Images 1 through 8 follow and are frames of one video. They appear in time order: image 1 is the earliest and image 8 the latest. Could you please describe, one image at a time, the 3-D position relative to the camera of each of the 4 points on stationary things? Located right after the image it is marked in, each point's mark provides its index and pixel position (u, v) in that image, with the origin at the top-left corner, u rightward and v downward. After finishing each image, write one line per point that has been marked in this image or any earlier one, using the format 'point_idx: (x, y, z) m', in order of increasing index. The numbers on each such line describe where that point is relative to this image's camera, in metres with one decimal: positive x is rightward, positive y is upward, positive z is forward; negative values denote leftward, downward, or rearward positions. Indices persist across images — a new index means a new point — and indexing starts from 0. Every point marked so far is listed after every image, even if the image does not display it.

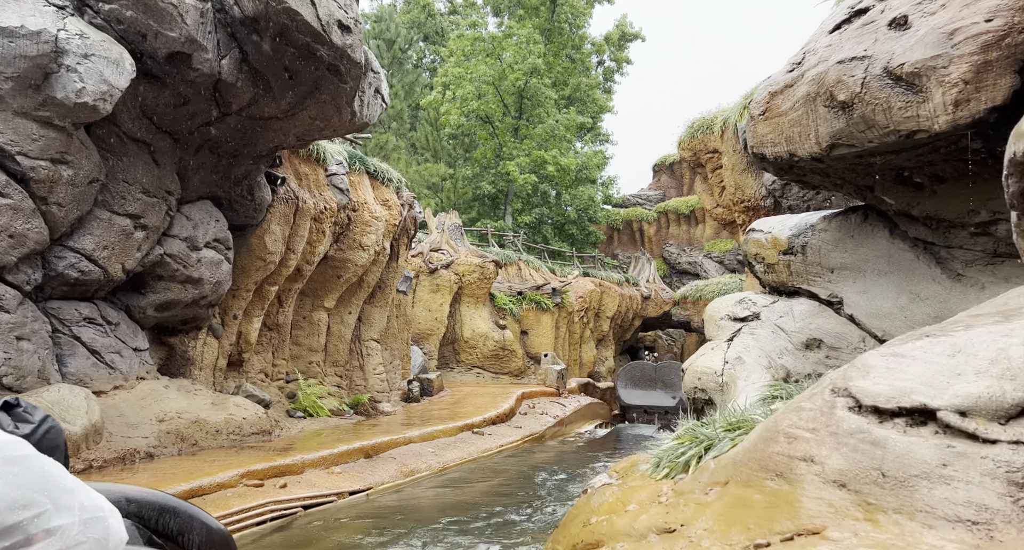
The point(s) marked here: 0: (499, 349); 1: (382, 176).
0: (-0.4, -2.0, +17.4) m
1: (-2.2, +1.7, +11.1) m
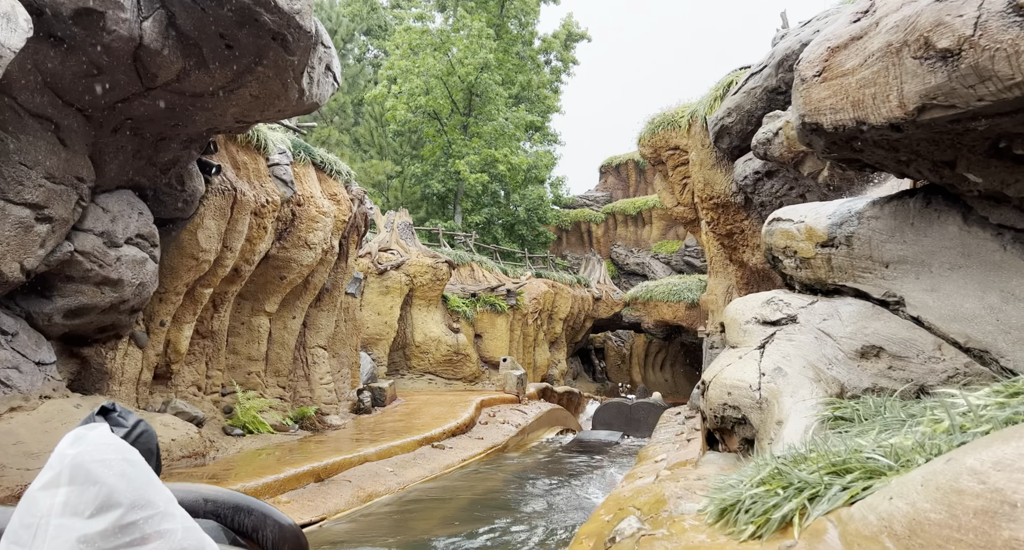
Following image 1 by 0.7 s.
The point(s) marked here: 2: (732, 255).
0: (-1.6, -2.1, +16.7) m
1: (-2.9, +1.7, +10.2) m
2: (+3.7, +0.4, +10.7) m
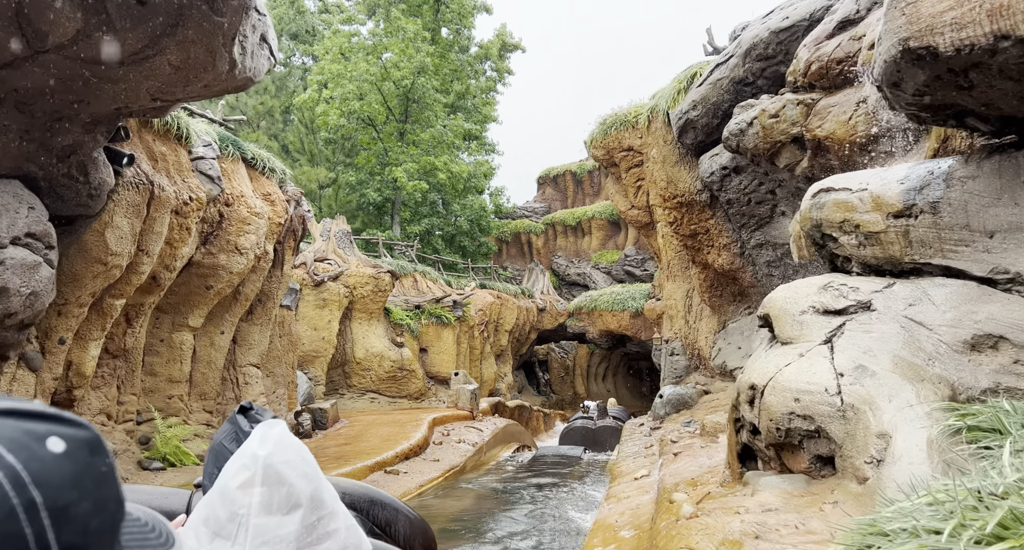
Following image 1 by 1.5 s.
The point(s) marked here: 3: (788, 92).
0: (-2.8, -2.3, +15.7) m
1: (-3.6, +1.6, +9.2) m
2: (+3.0, +0.3, +10.3) m
3: (+2.9, +1.9, +6.8) m
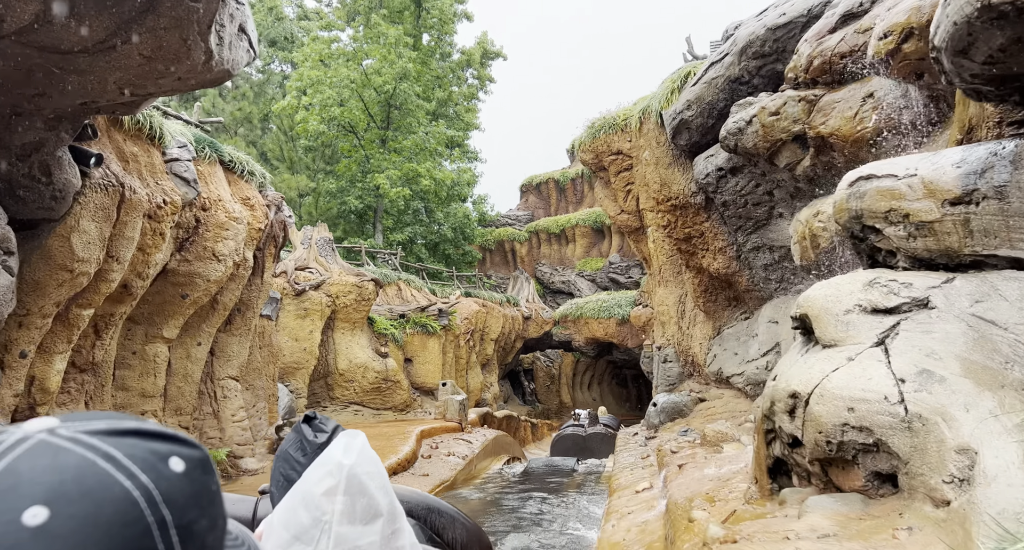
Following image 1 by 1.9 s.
0: (-3.1, -2.5, +15.2) m
1: (-3.7, +1.5, +8.8) m
2: (+2.8, +0.2, +10.1) m
3: (+2.9, +1.9, +6.6) m
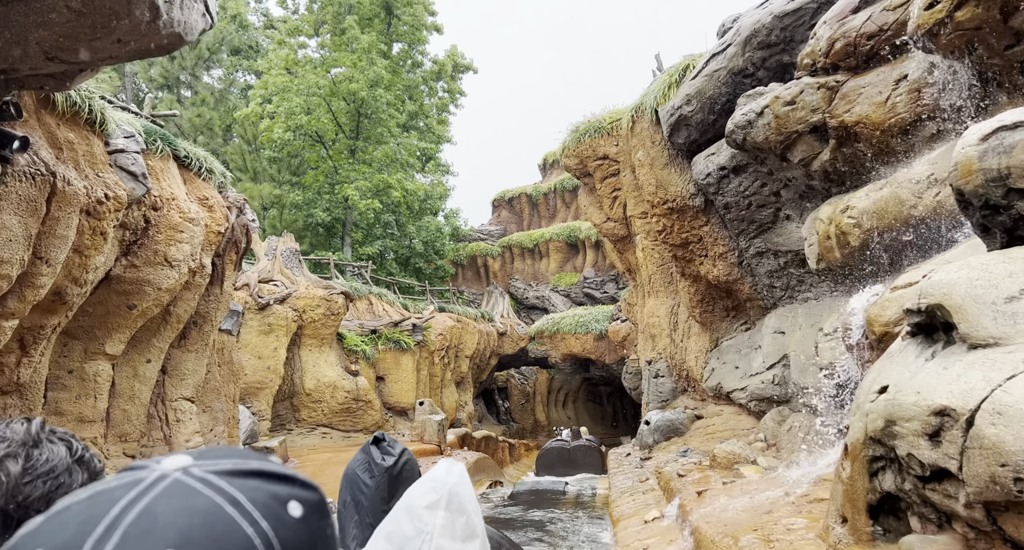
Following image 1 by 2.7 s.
0: (-3.6, -2.8, +14.3) m
1: (-3.9, +1.4, +7.9) m
2: (+2.6, +0.1, +9.5) m
3: (+2.8, +1.9, +6.1) m
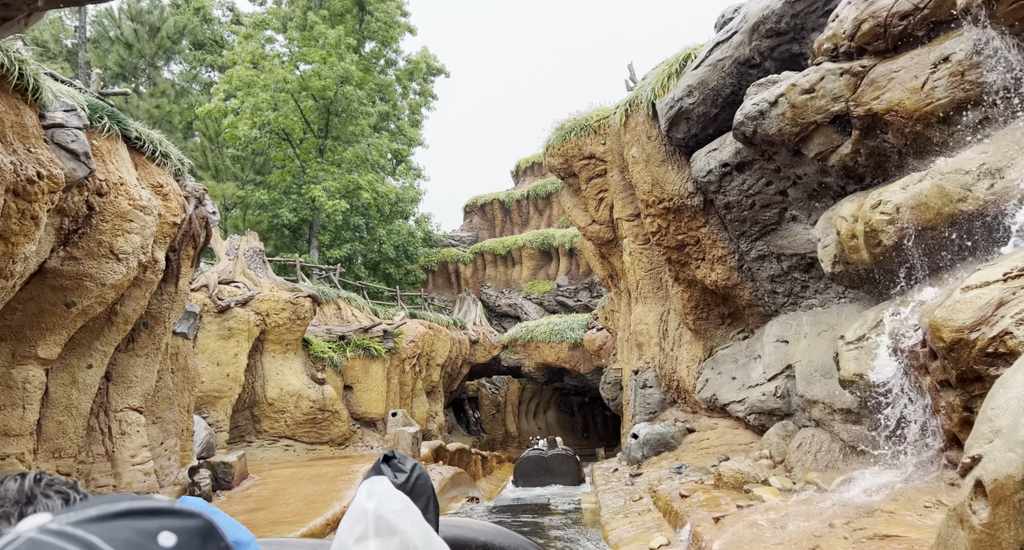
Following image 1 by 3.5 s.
0: (-4.1, -2.8, +13.4) m
1: (-4.0, +1.4, +7.1) m
2: (+2.3, 0.0, +9.0) m
3: (+2.8, +1.9, +5.6) m
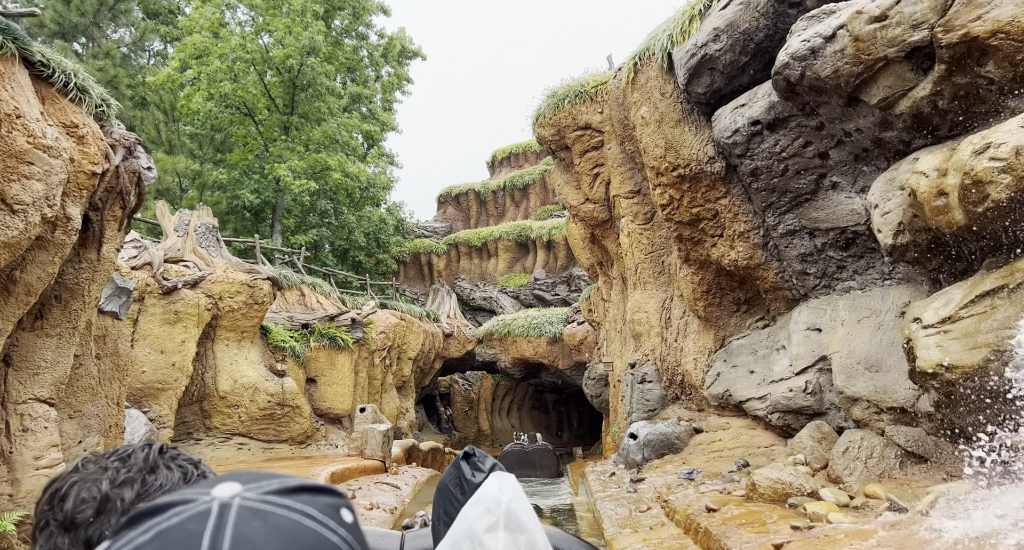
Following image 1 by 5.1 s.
0: (-4.5, -2.5, +12.1) m
1: (-4.0, +1.8, +5.8) m
2: (+2.2, +0.3, +8.0) m
3: (+2.8, +2.1, +4.6) m
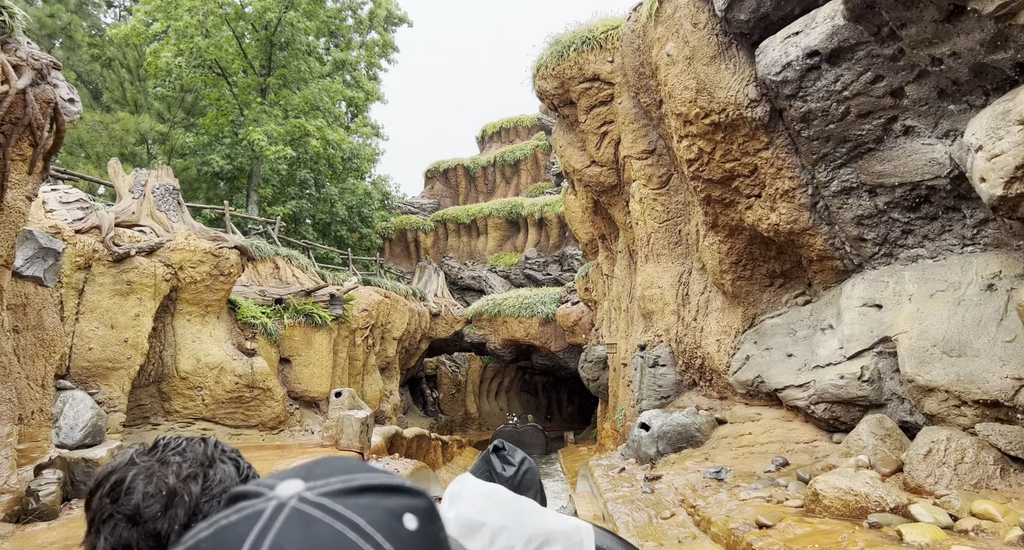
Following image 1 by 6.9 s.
0: (-4.6, -1.9, +10.9) m
1: (-4.0, +2.1, +4.5) m
2: (+2.2, +0.6, +6.9) m
3: (+2.9, +2.3, +3.5) m
